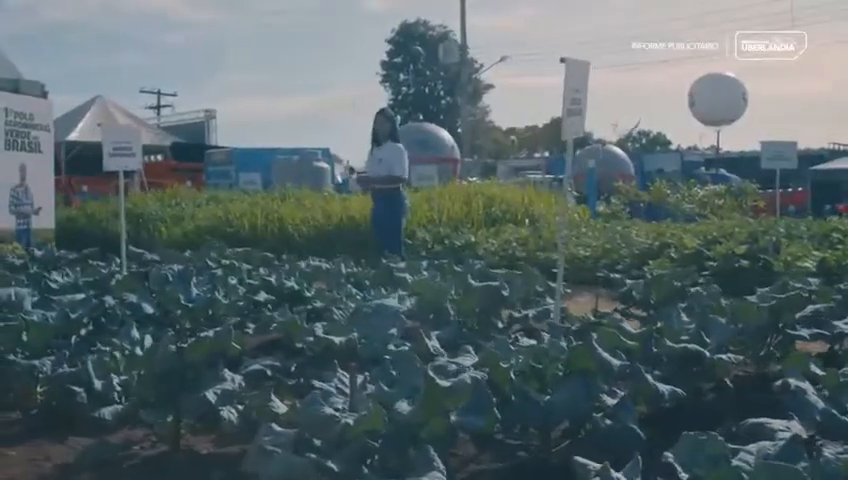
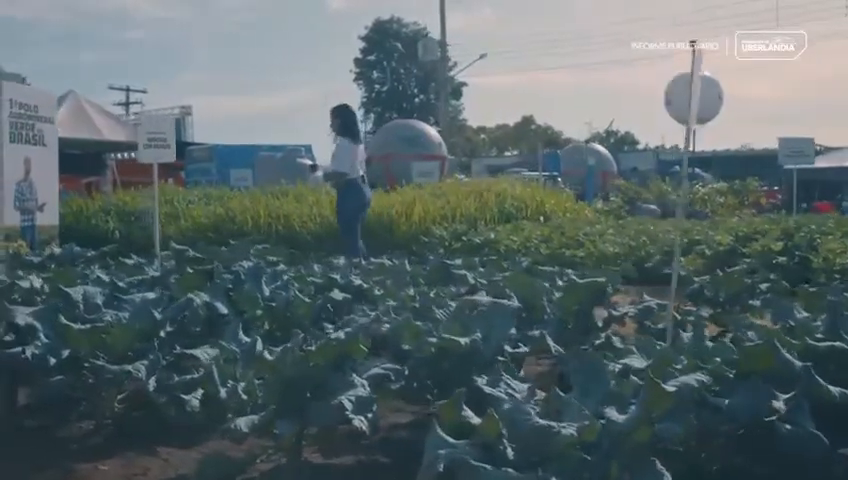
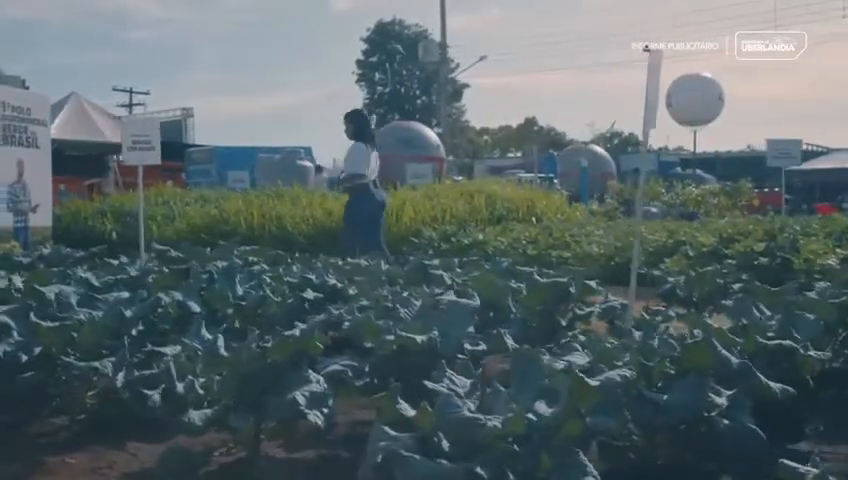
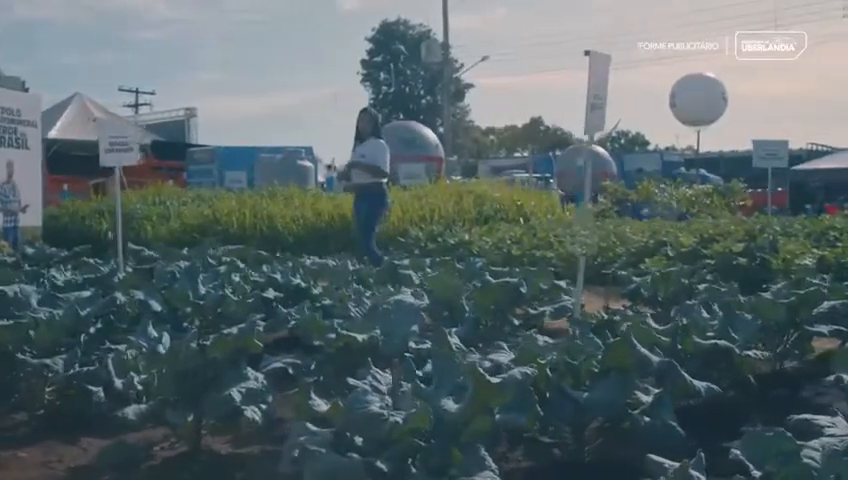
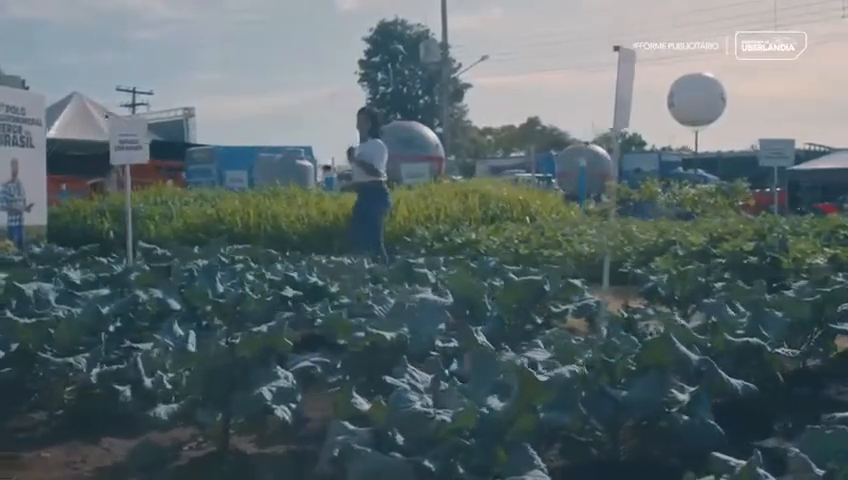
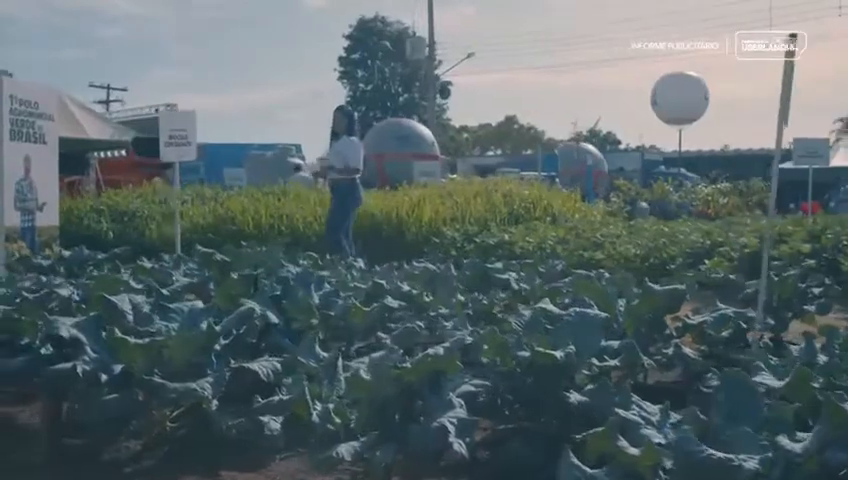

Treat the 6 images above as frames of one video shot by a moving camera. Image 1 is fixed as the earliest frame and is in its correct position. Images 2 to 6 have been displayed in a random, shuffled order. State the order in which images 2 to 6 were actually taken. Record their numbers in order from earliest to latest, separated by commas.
4, 5, 3, 2, 6
